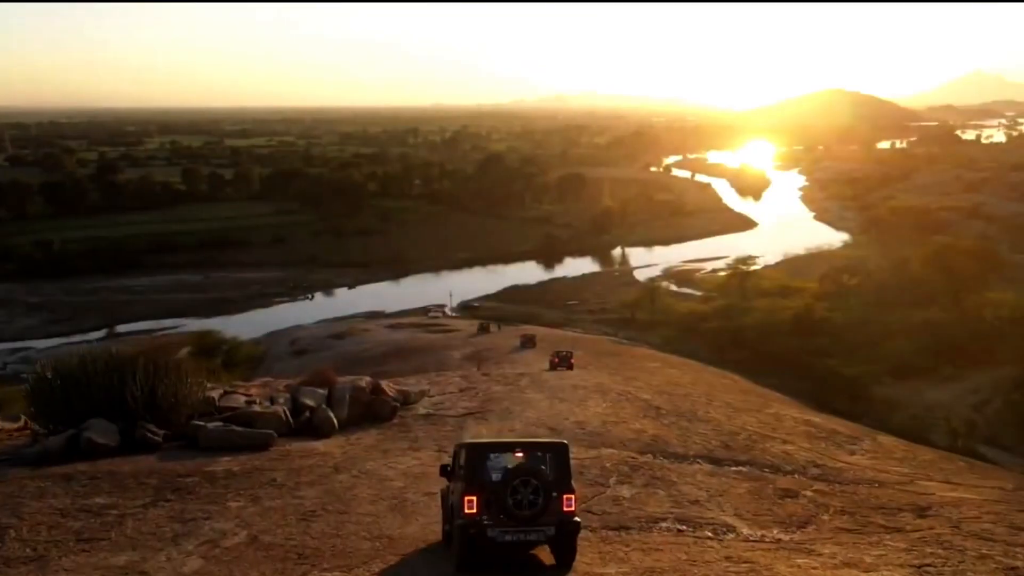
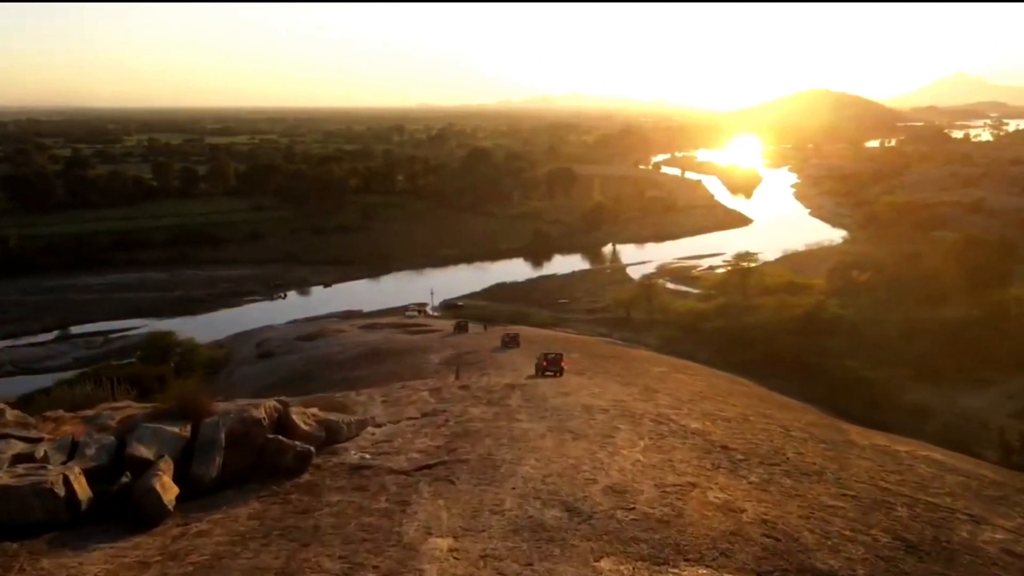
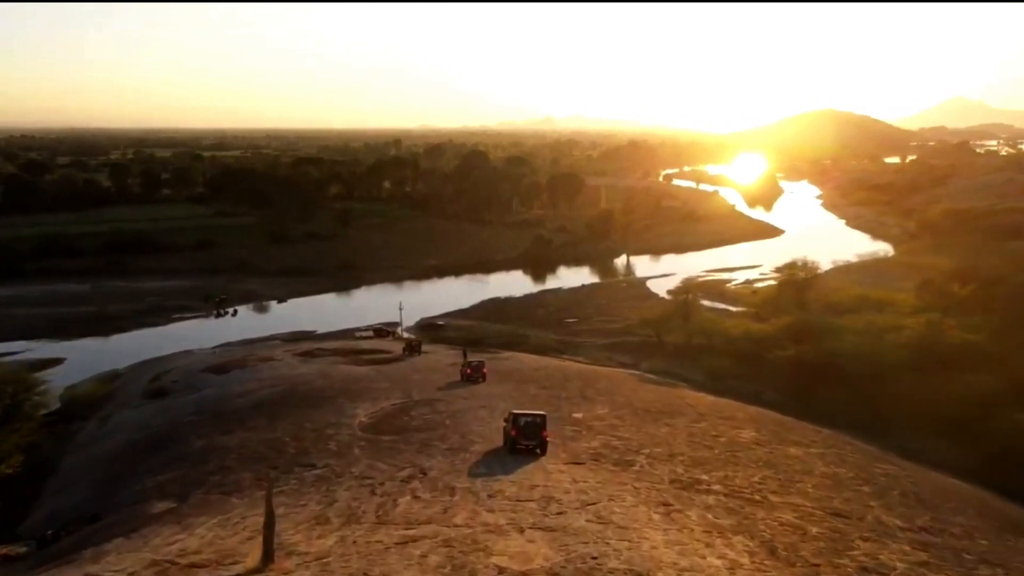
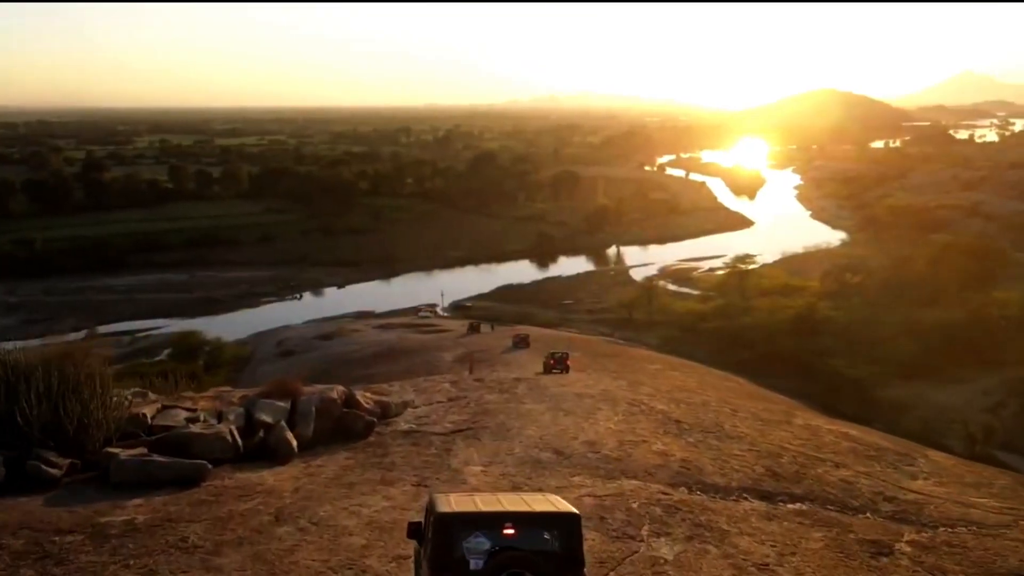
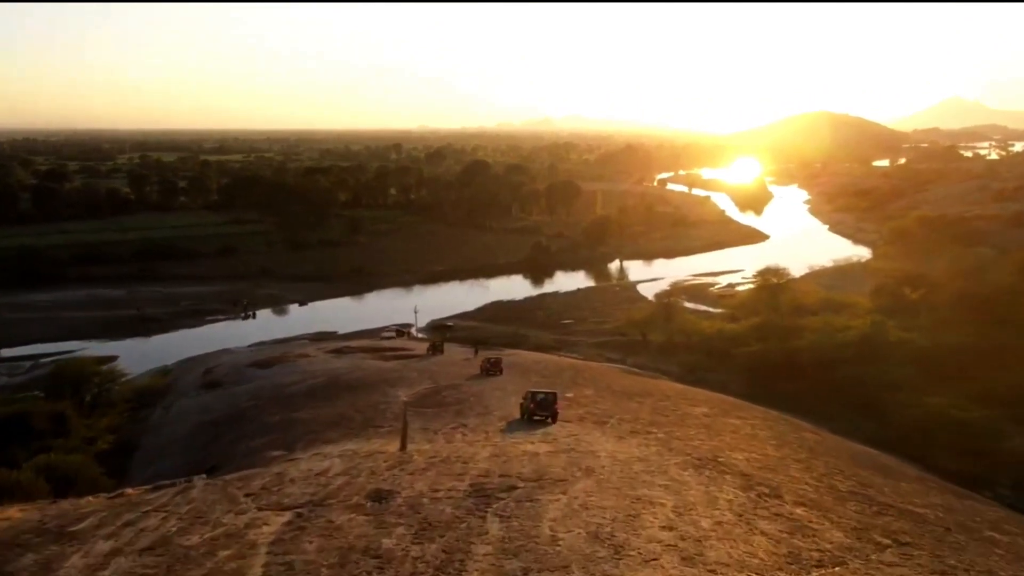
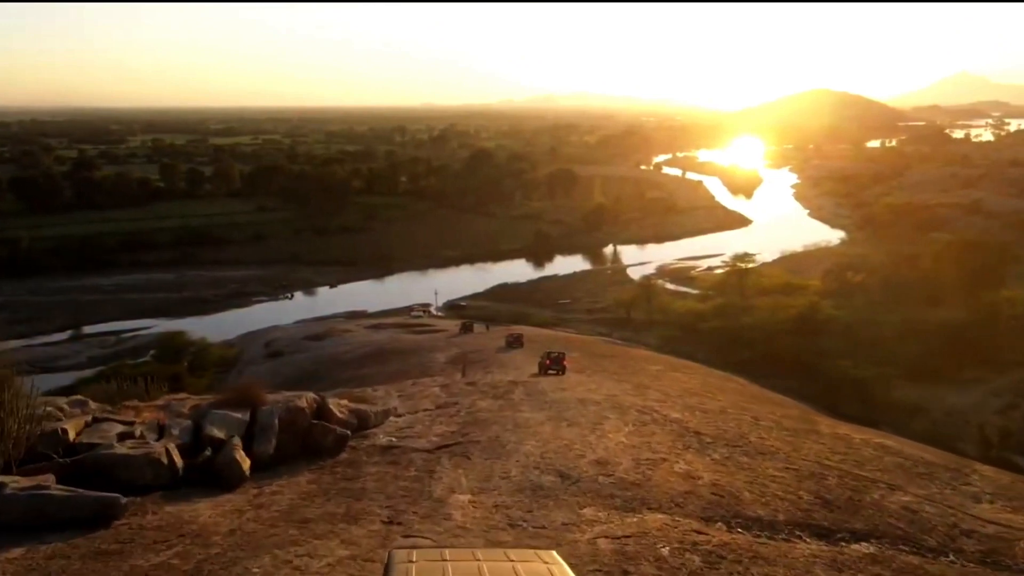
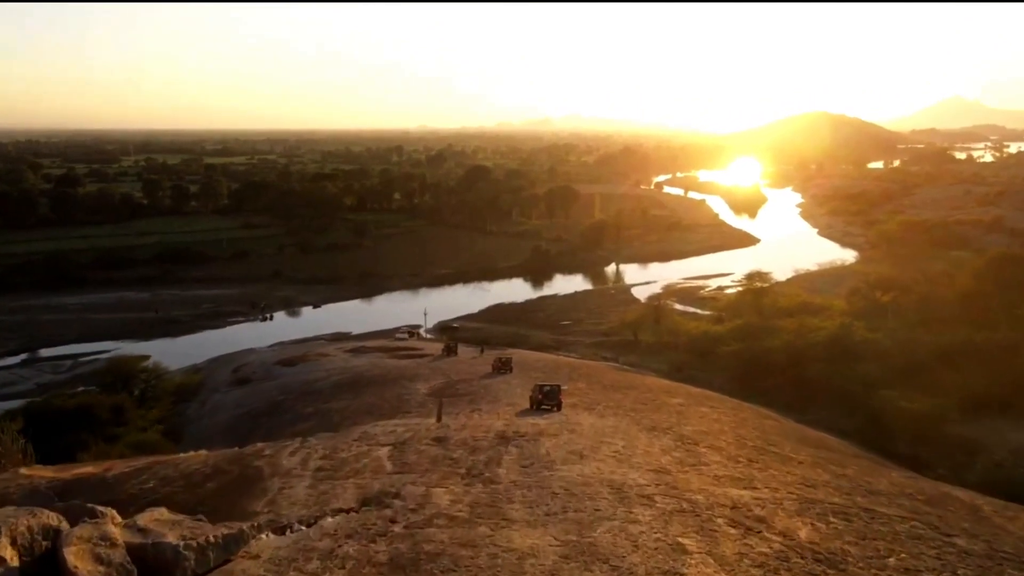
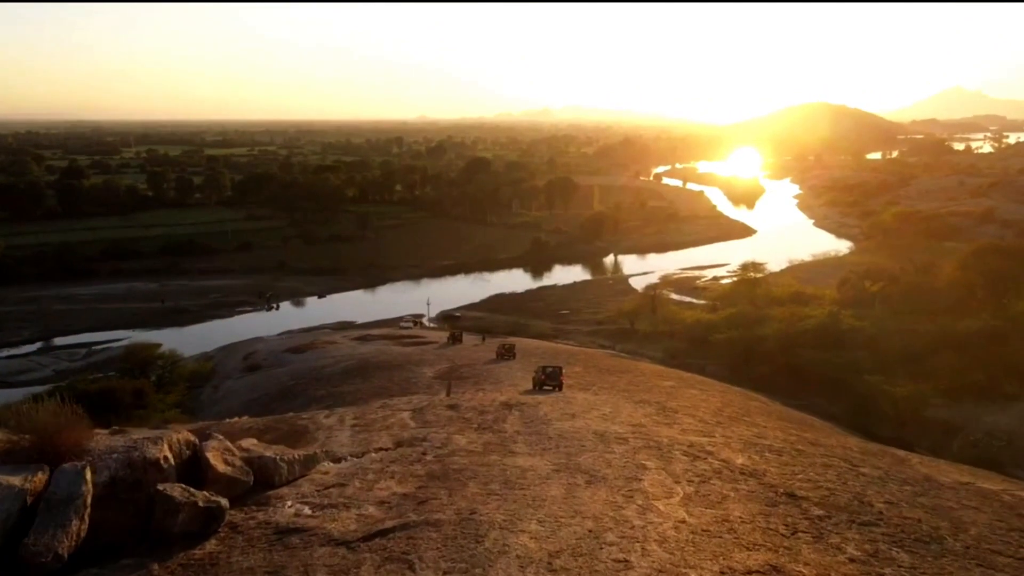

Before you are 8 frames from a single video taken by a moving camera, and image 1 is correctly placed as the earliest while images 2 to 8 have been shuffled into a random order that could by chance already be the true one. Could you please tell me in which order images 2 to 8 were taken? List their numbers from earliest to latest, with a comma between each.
4, 6, 2, 8, 7, 5, 3
